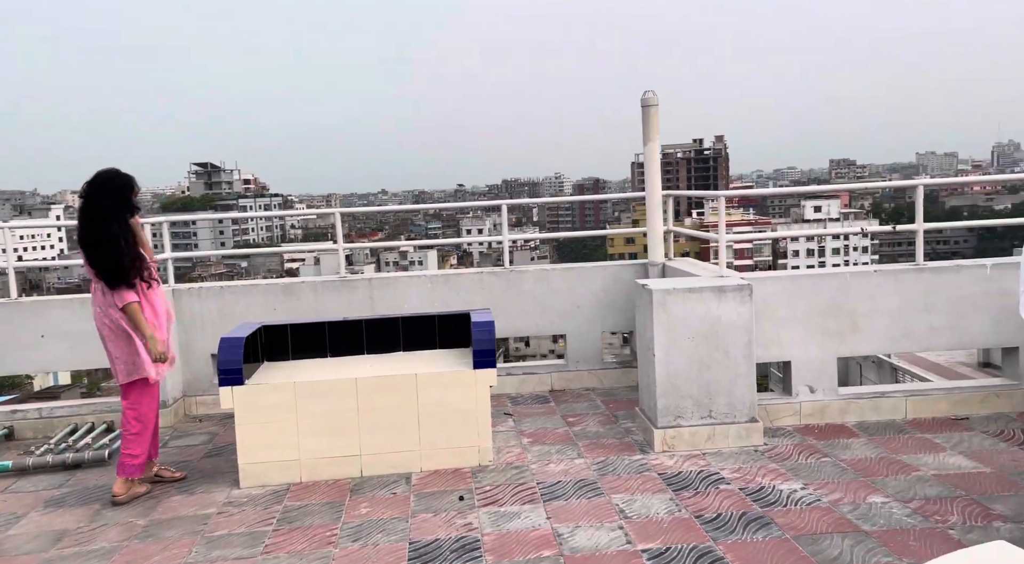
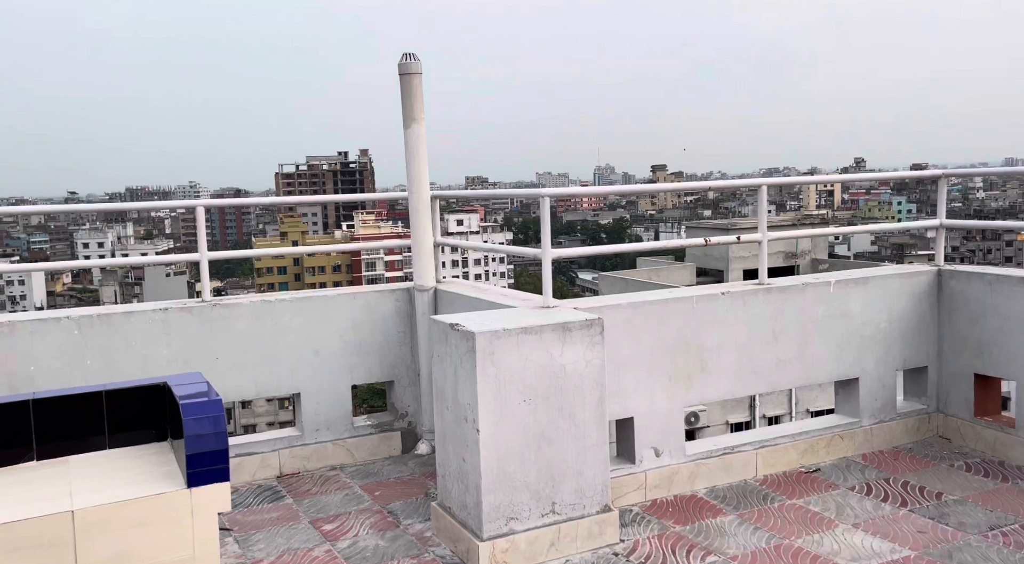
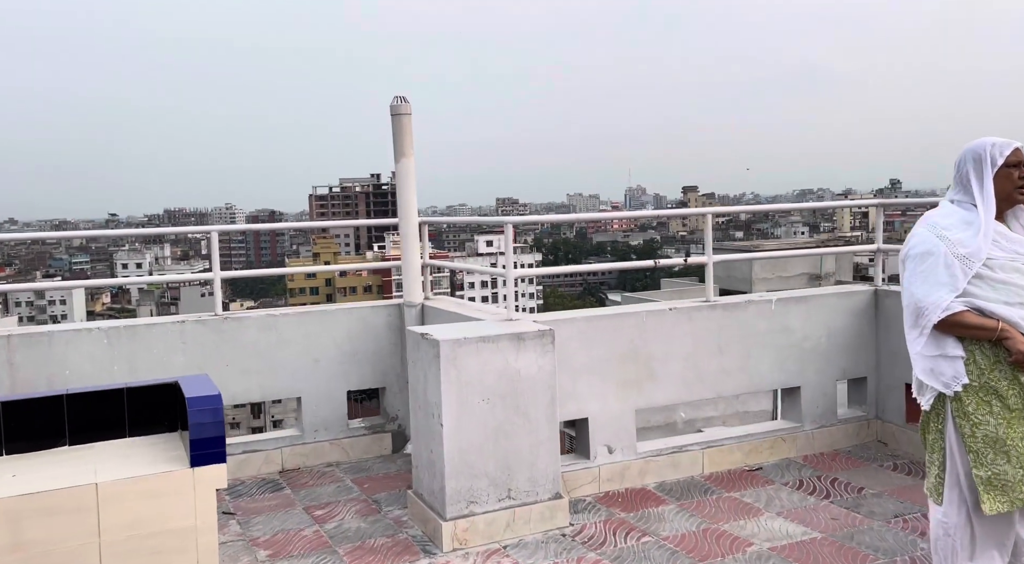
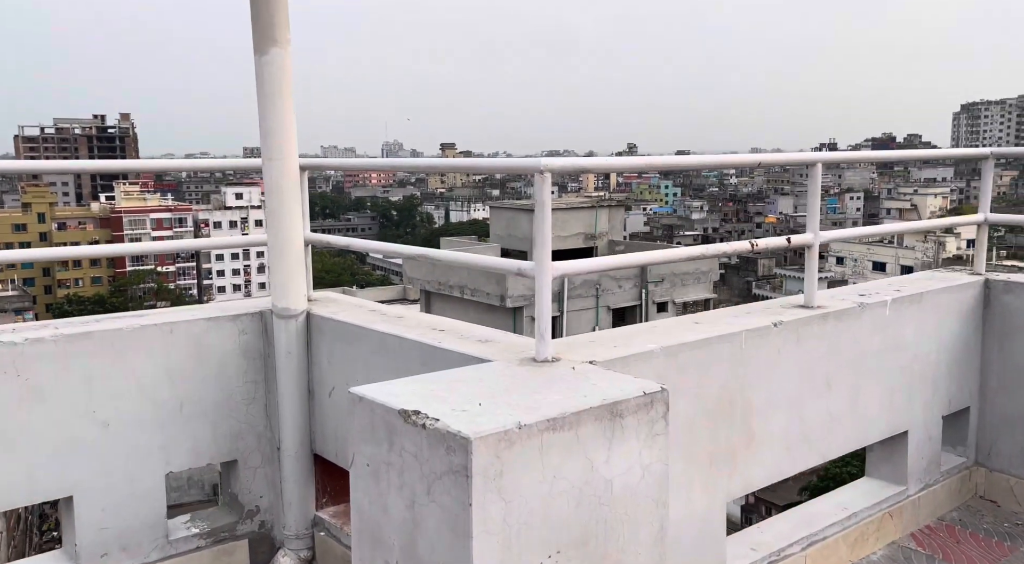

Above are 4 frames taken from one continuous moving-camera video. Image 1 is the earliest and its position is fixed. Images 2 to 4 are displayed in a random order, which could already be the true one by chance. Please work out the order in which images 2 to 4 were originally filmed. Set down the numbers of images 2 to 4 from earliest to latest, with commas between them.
3, 2, 4
